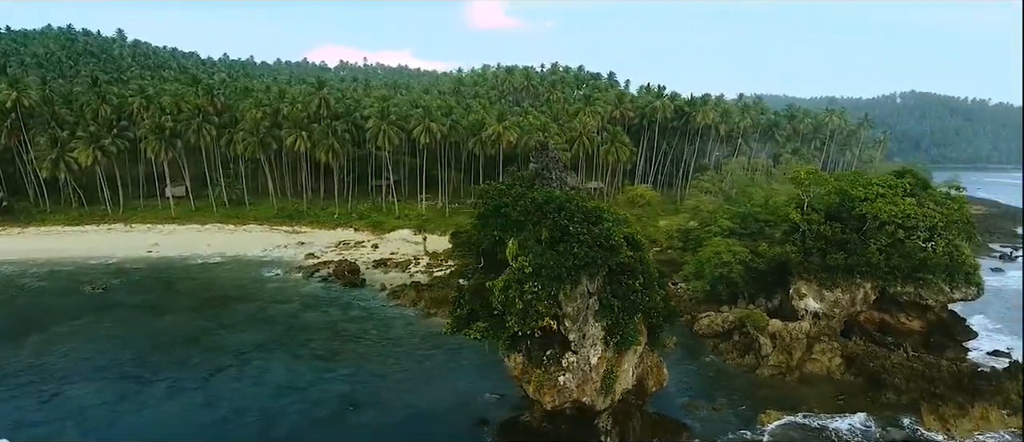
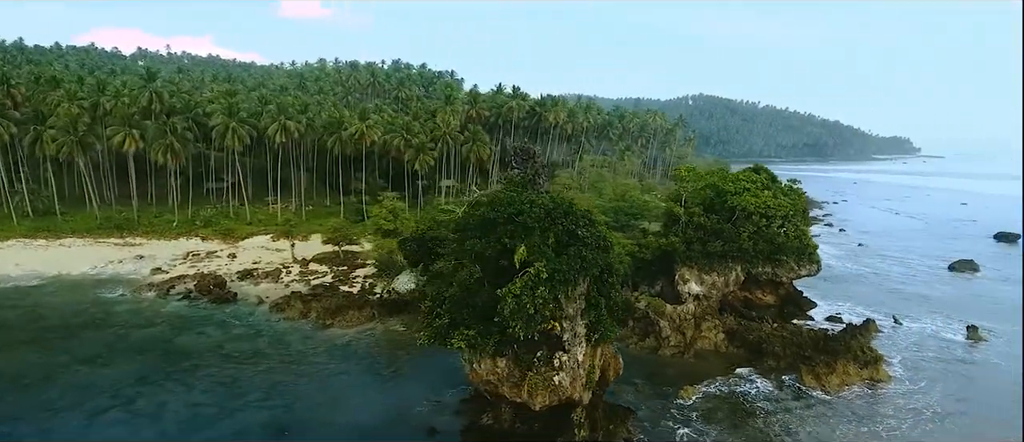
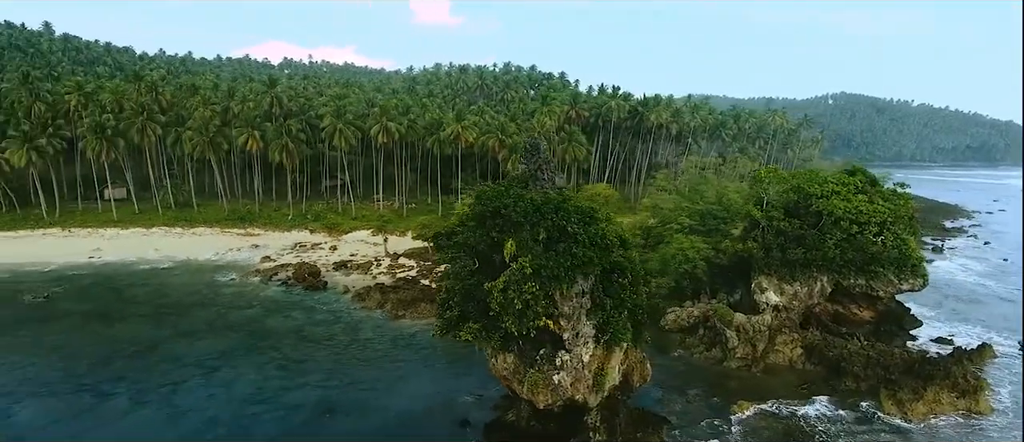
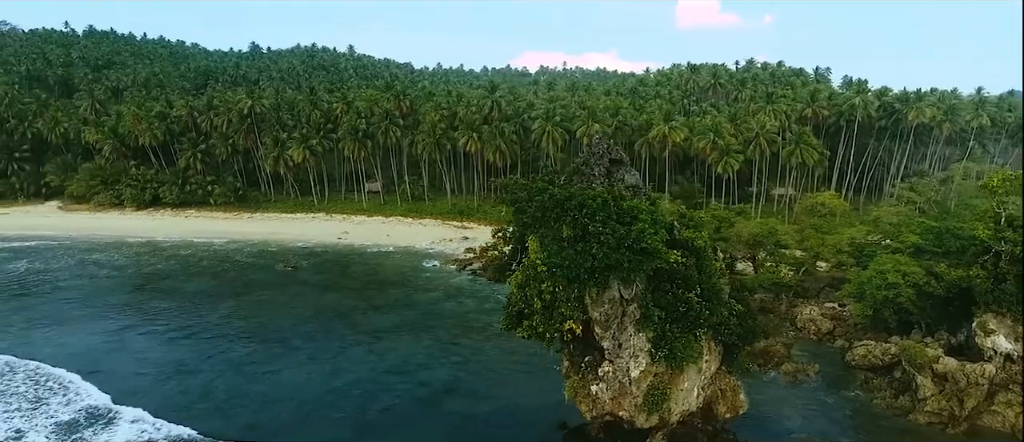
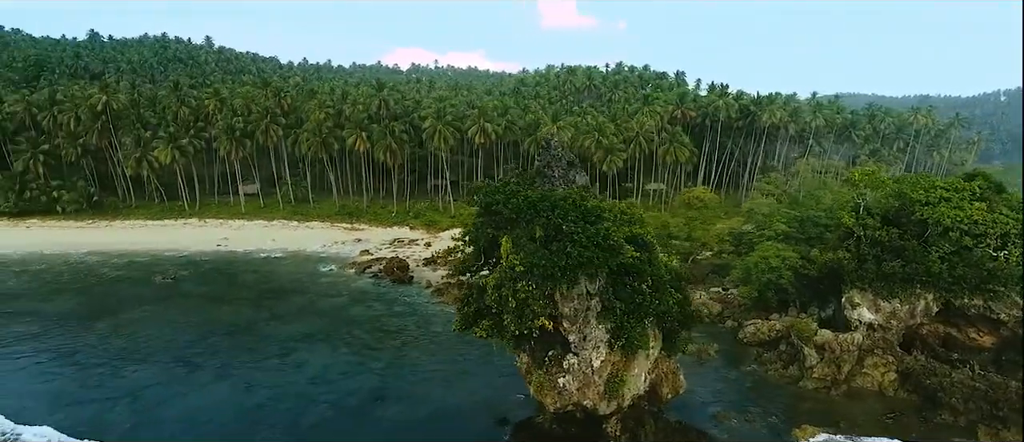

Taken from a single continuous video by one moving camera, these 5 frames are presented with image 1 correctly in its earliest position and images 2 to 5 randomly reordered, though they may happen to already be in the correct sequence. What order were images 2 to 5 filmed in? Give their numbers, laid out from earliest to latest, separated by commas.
2, 3, 5, 4
